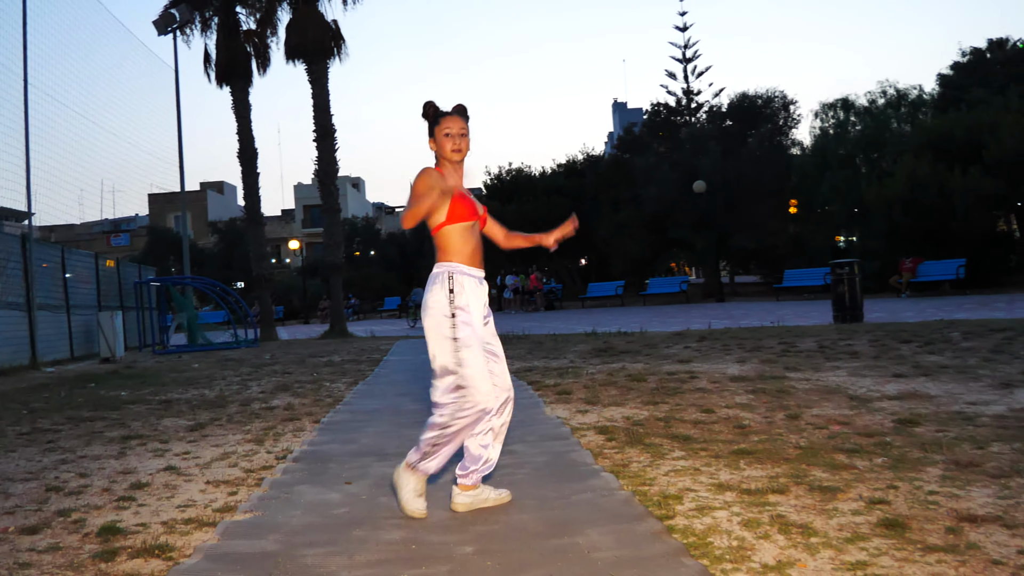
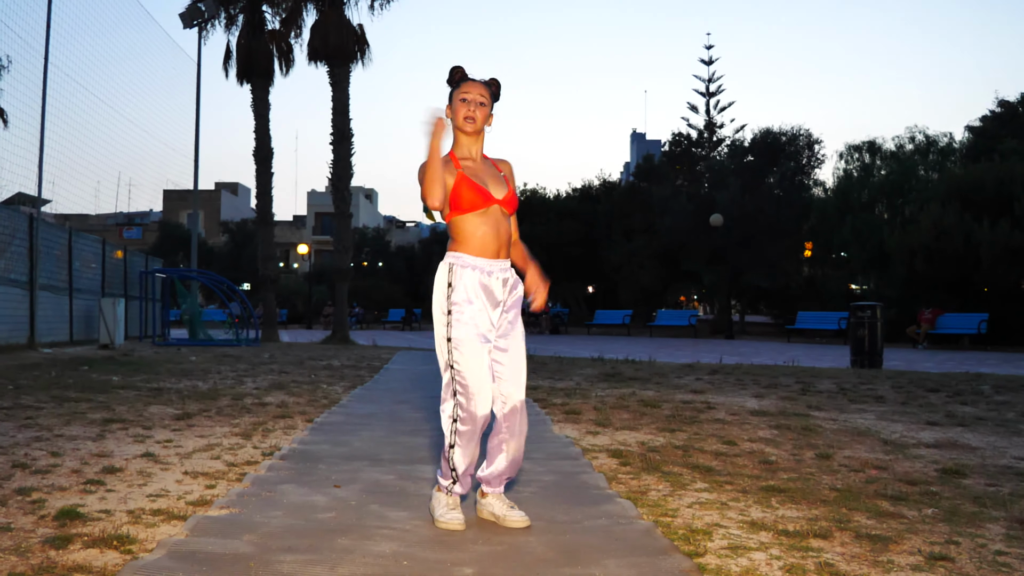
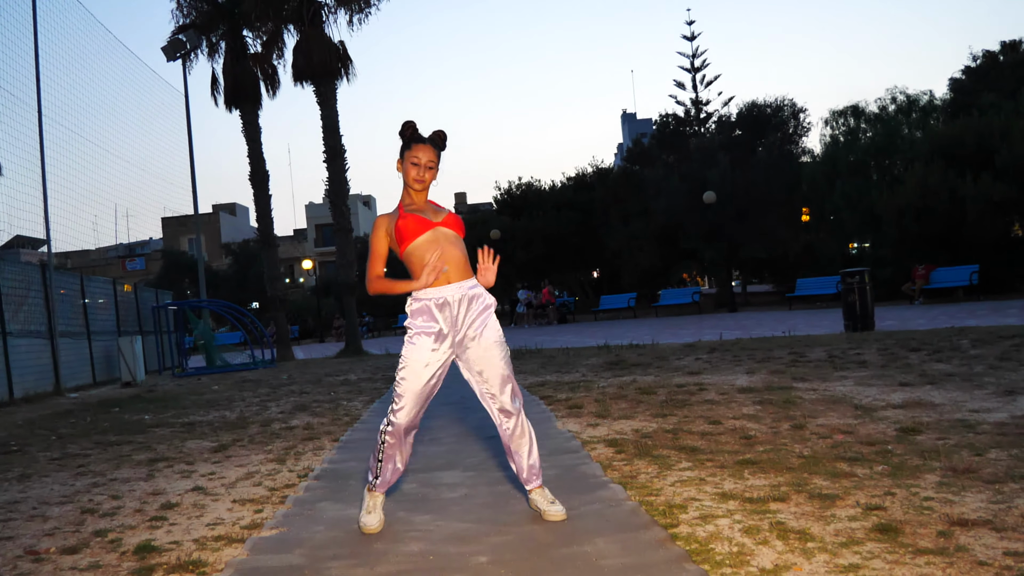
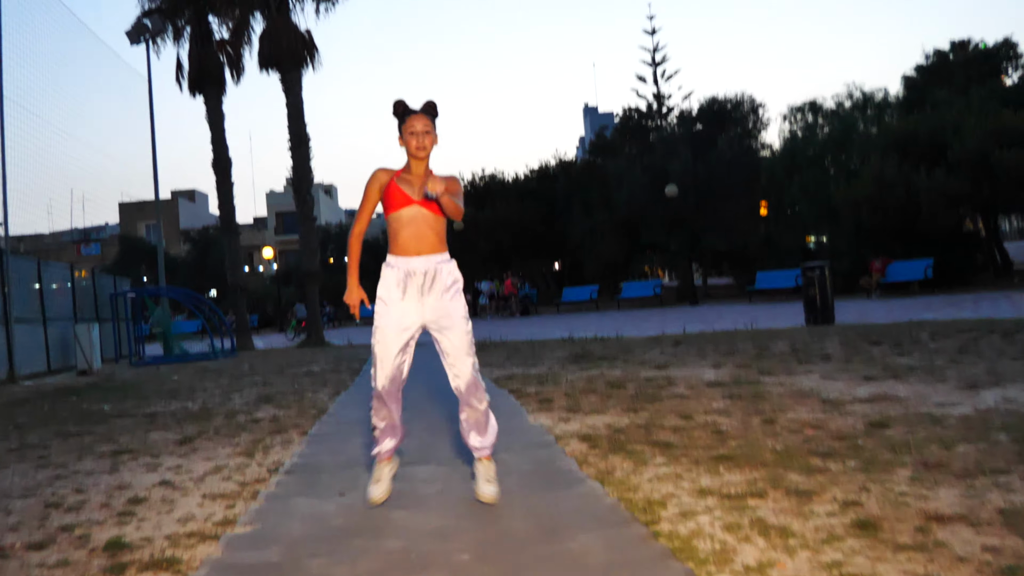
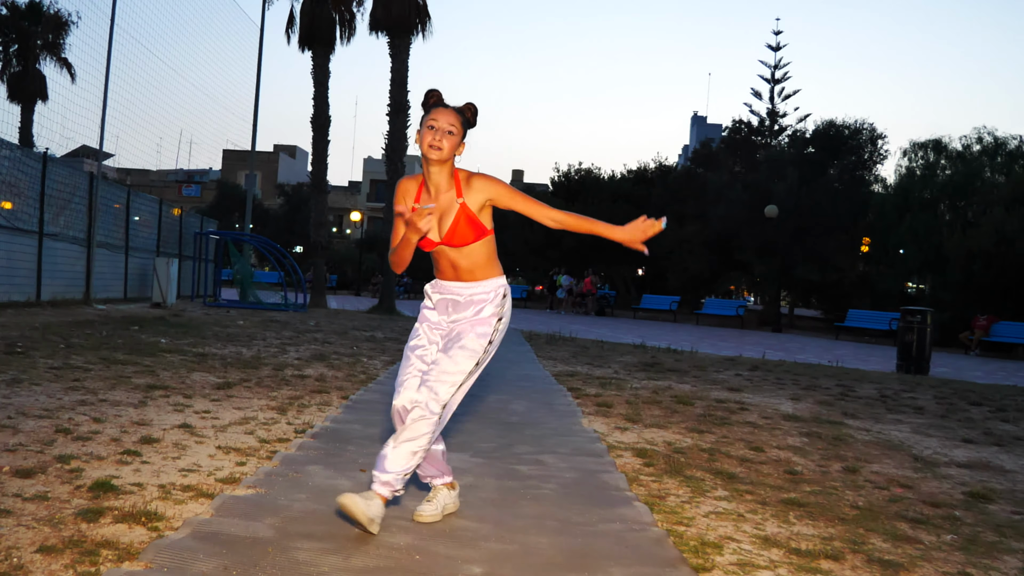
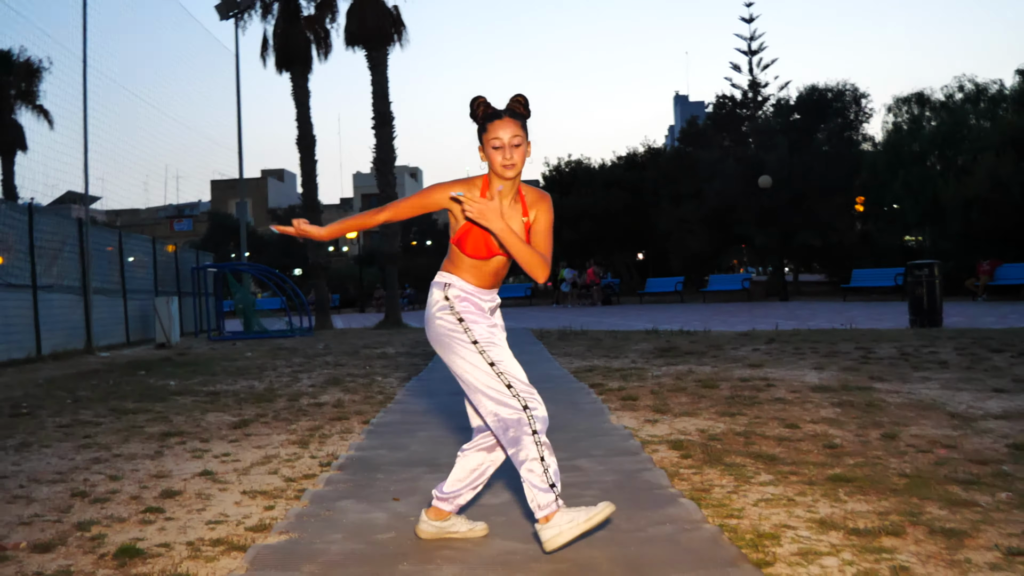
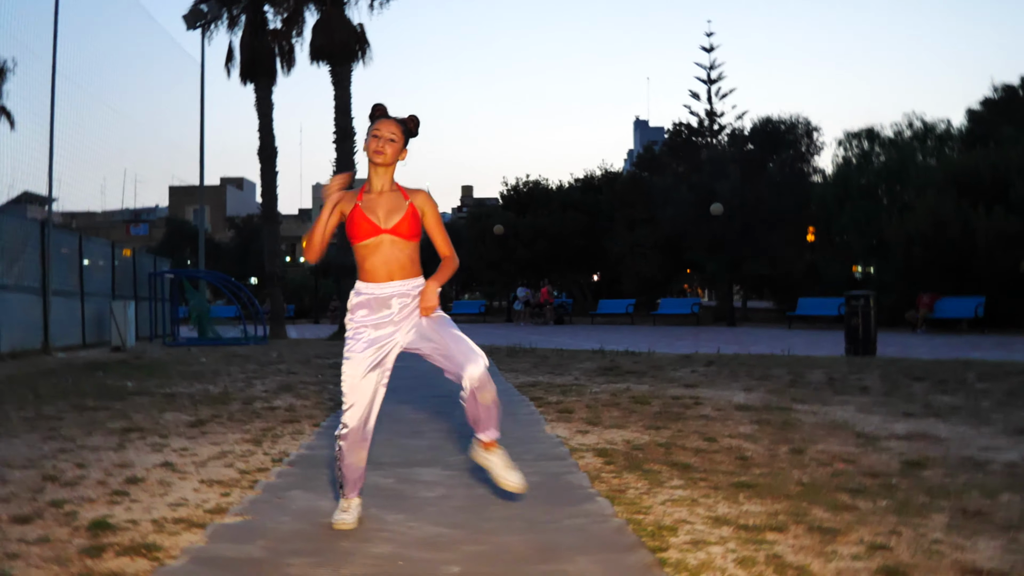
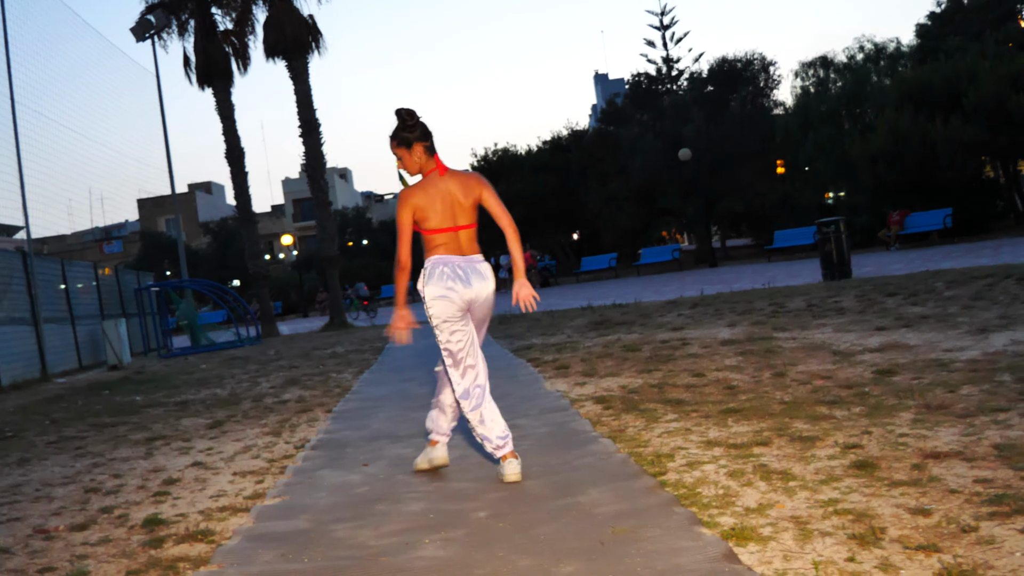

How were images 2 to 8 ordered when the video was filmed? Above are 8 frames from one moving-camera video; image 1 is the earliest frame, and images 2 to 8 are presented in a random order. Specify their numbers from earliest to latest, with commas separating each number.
8, 4, 2, 7, 3, 5, 6
